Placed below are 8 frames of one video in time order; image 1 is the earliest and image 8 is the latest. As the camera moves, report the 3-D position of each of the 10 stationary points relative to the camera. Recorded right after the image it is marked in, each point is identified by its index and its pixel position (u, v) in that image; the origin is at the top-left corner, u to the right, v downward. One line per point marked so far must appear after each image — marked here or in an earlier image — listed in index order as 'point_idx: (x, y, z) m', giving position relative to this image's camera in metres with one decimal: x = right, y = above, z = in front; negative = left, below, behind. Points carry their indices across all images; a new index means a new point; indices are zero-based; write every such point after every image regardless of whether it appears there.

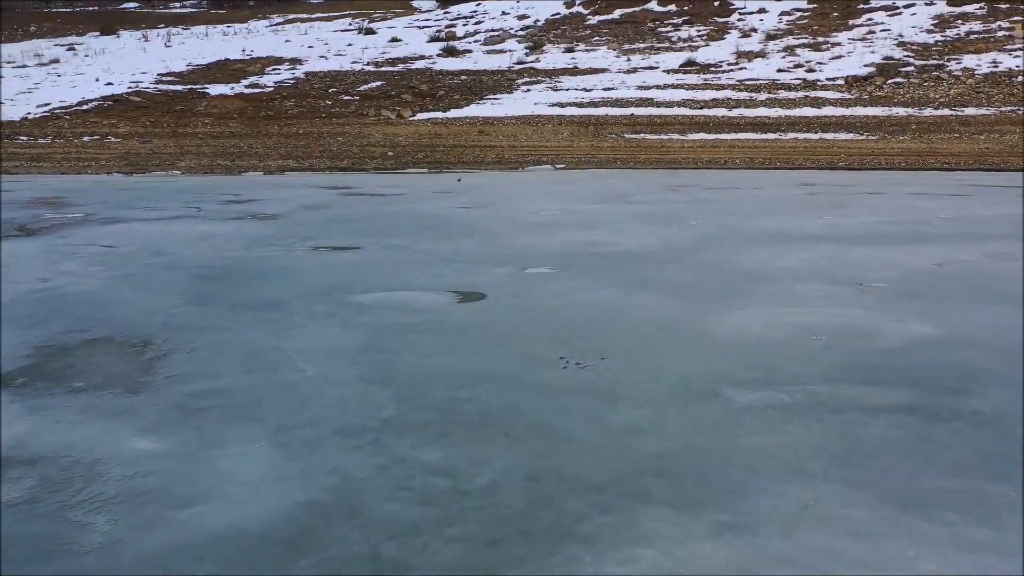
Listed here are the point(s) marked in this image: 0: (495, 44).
0: (-0.3, +4.0, +19.0) m
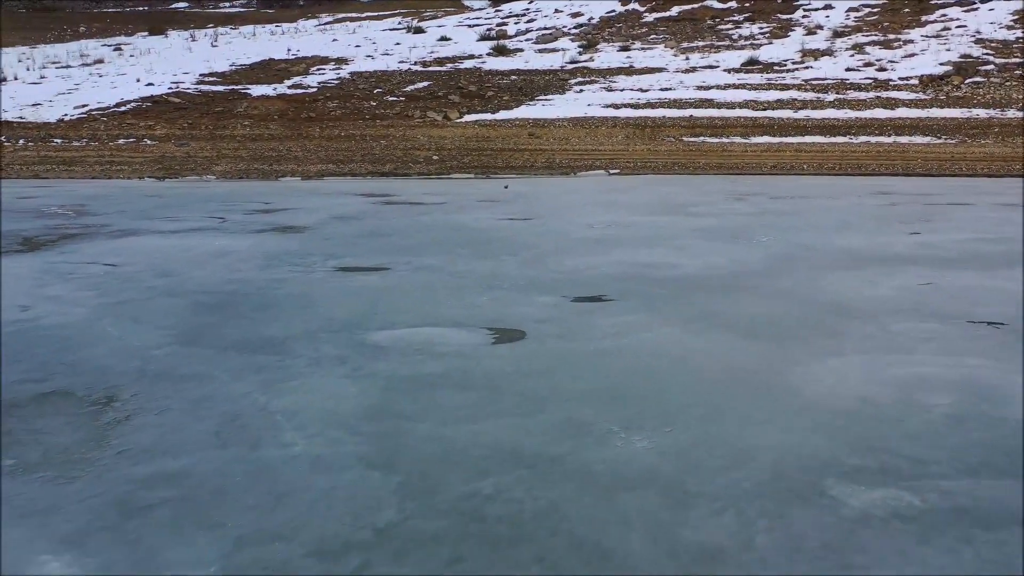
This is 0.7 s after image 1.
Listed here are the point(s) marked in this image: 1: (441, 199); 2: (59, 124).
0: (+0.6, +3.9, +18.3) m
1: (-0.6, +0.7, +8.9) m
2: (-5.5, +2.0, +13.8) m
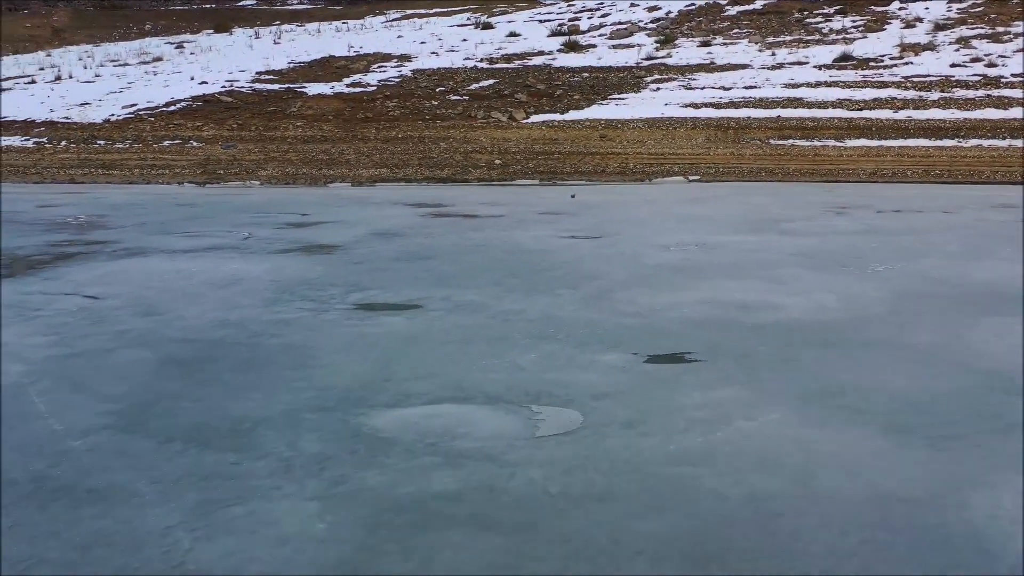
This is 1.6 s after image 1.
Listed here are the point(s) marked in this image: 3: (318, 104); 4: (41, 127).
0: (+1.7, +3.8, +17.2) m
1: (-0.1, +0.5, +7.9) m
2: (-4.7, +1.9, +13.1) m
3: (-2.3, +2.2, +13.9) m
4: (-5.5, +1.9, +13.3) m
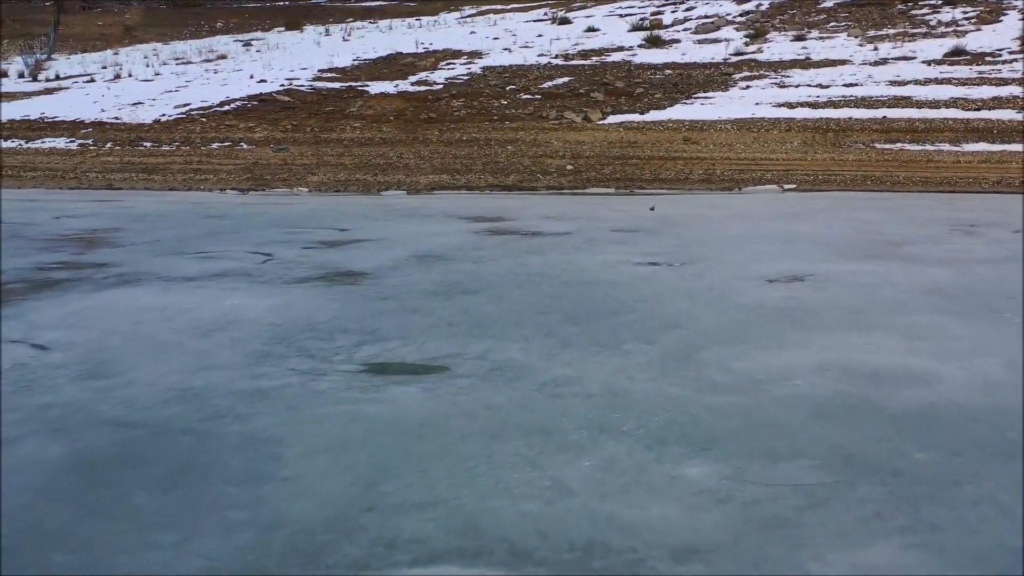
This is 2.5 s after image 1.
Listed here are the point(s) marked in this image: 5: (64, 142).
0: (+2.7, +3.6, +16.0) m
1: (+0.3, +0.4, +6.9) m
2: (-3.9, +1.8, +12.4) m
3: (-1.5, +2.1, +13.0) m
4: (-4.7, +1.8, +12.6) m
5: (-4.7, +1.5, +12.0) m
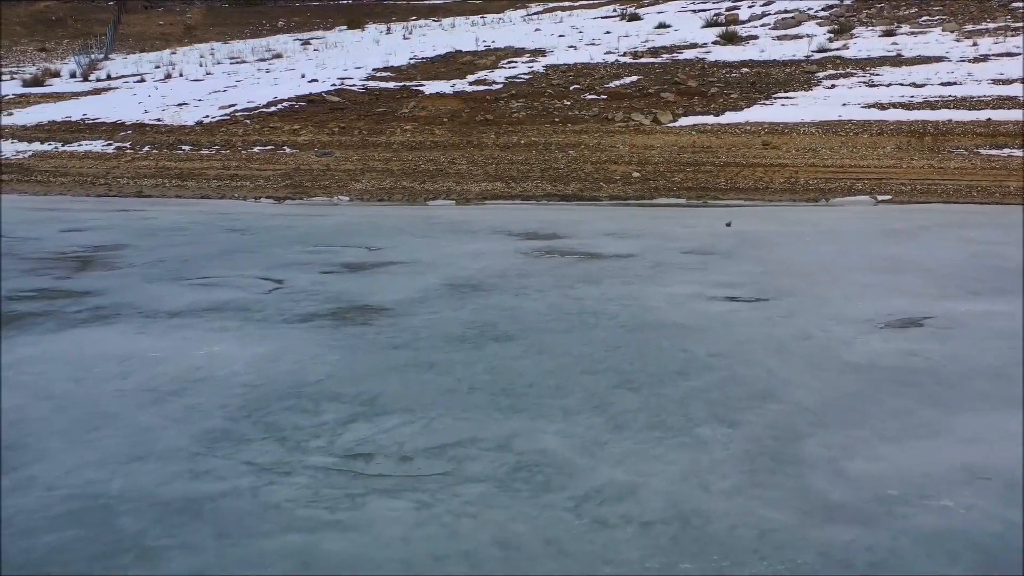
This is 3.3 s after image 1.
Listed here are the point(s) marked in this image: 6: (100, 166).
0: (+3.6, +3.4, +14.9) m
1: (+0.6, +0.2, +6.0) m
2: (-3.2, +1.6, +11.7) m
3: (-0.8, +2.0, +12.2) m
4: (-4.0, +1.7, +11.9) m
5: (-4.1, +1.4, +11.4) m
6: (-3.8, +1.1, +10.6) m
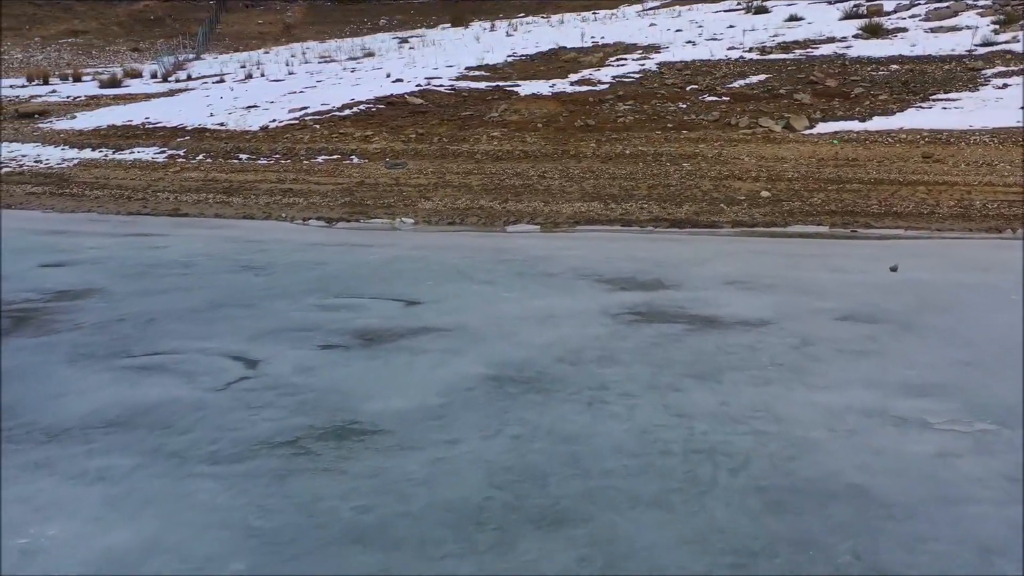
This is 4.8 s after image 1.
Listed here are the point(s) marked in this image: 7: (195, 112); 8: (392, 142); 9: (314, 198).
0: (+4.9, +3.0, +12.9) m
1: (+0.9, -0.1, +4.3) m
2: (-2.3, +1.4, +10.4) m
3: (+0.2, +1.7, +10.6) m
4: (-3.0, +1.4, +10.7) m
5: (-3.2, +1.2, +10.1) m
6: (-3.0, +0.9, +9.3) m
7: (-3.3, +1.8, +11.9) m
8: (-1.0, +1.2, +9.7) m
9: (-1.4, +0.6, +8.1) m
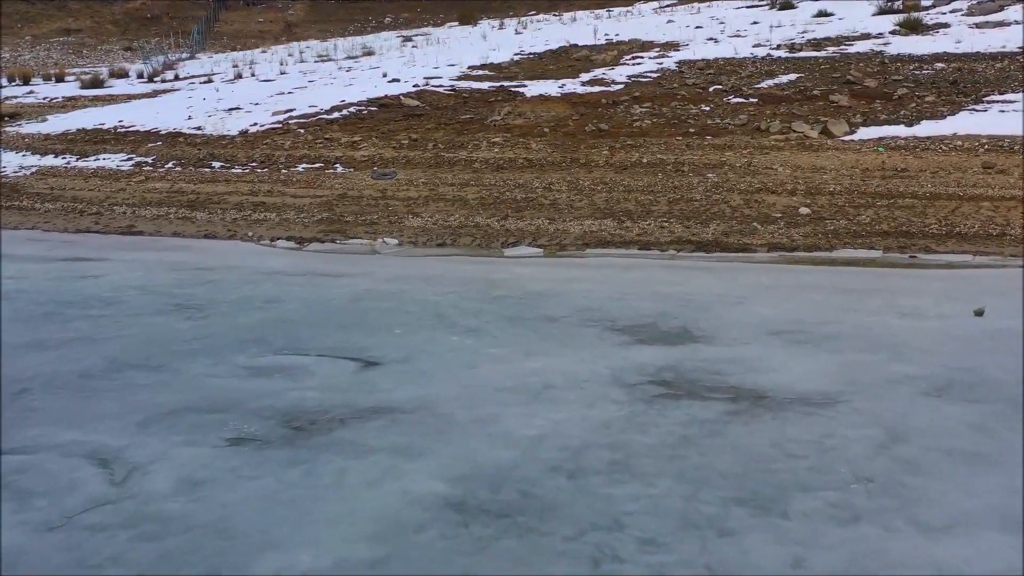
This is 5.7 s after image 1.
0: (+4.9, +2.8, +11.8) m
1: (+0.9, -0.3, +3.3) m
2: (-2.3, +1.2, +9.4) m
3: (+0.2, +1.5, +9.6) m
4: (-3.0, +1.3, +9.7) m
5: (-3.2, +1.0, +9.2) m
6: (-3.0, +0.7, +8.3) m
7: (-3.2, +1.7, +11.0) m
8: (-1.0, +1.1, +8.7) m
9: (-1.4, +0.5, +7.2) m
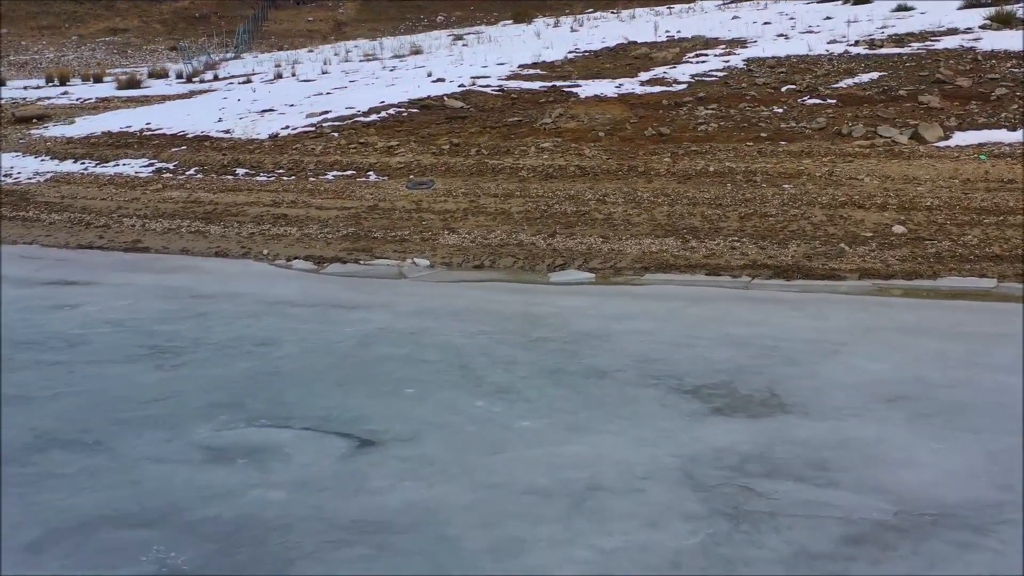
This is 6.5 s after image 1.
0: (+5.4, +2.7, +10.8) m
1: (+1.0, -0.4, +2.4) m
2: (-1.9, +1.1, +8.7) m
3: (+0.6, +1.3, +8.7) m
4: (-2.6, +1.1, +9.1) m
5: (-2.8, +0.9, +8.5) m
6: (-2.6, +0.6, +7.7) m
7: (-2.8, +1.5, +10.3) m
8: (-0.6, +0.9, +7.9) m
9: (-1.1, +0.3, +6.4) m
